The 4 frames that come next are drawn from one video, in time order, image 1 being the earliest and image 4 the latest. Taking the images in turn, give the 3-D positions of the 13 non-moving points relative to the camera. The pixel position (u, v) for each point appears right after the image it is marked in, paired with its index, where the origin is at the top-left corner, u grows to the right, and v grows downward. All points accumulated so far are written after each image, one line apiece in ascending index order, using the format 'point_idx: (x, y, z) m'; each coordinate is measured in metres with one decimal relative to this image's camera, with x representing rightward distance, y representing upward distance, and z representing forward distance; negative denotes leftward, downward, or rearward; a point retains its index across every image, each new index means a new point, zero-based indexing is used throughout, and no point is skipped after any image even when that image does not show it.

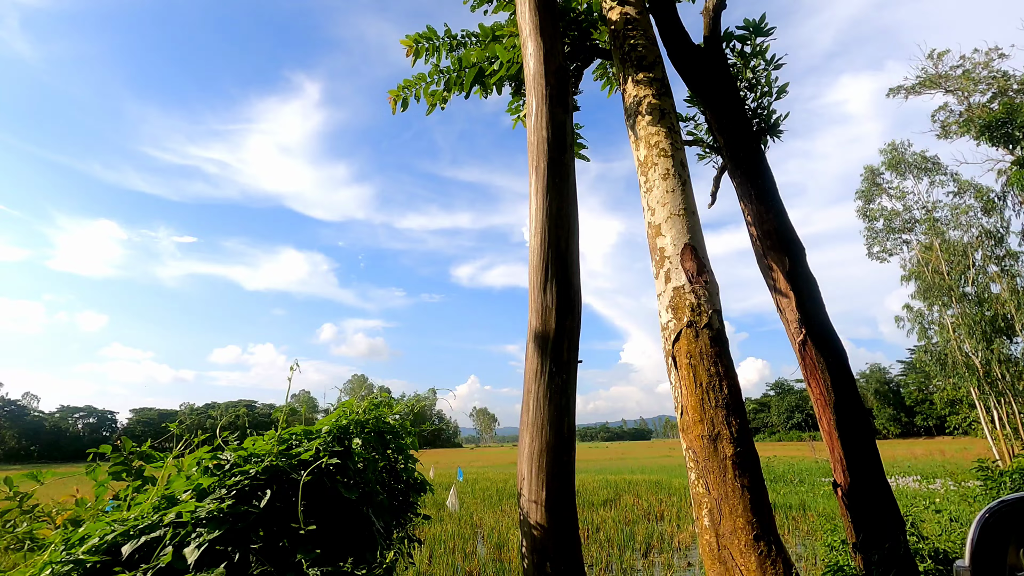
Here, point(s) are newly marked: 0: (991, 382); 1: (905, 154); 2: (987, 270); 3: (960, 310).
0: (+10.5, -2.1, +11.8) m
1: (+10.0, +3.4, +13.6) m
2: (+10.6, +0.4, +11.9) m
3: (+10.1, -0.5, +12.1) m
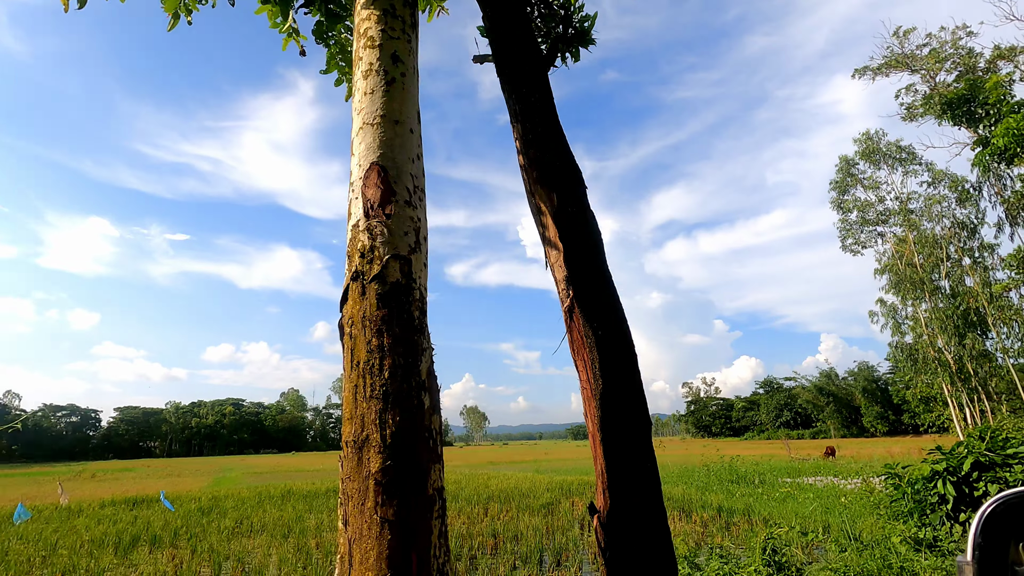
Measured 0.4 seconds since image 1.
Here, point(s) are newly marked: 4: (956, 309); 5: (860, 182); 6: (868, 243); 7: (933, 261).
0: (+9.5, -1.9, +11.3) m
1: (+9.0, +3.6, +13.1) m
2: (+9.6, +0.5, +11.5) m
3: (+9.1, -0.4, +11.6) m
4: (+9.3, -0.5, +11.3) m
5: (+8.6, +2.7, +13.3) m
6: (+8.8, +1.1, +13.3) m
7: (+9.3, +0.6, +11.8) m
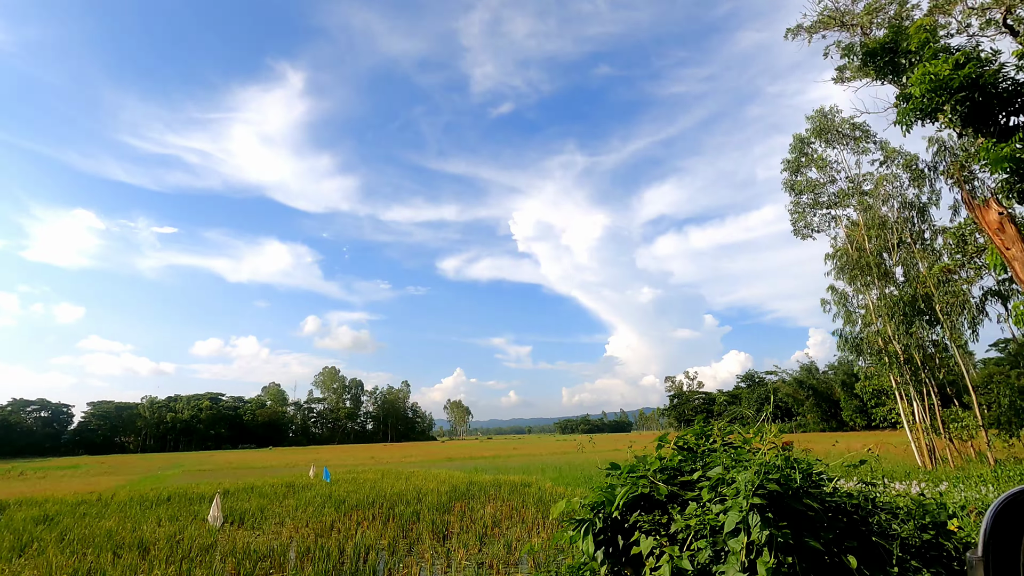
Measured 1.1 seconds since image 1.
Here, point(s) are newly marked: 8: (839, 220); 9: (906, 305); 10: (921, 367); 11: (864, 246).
0: (+7.9, -1.6, +10.6) m
1: (+7.4, +3.9, +12.4) m
2: (+8.0, +0.8, +10.8) m
3: (+7.5, -0.1, +10.9) m
4: (+7.7, -0.2, +10.5) m
5: (+7.0, +3.0, +12.5) m
6: (+7.2, +1.4, +12.5) m
7: (+7.7, +0.9, +11.1) m
8: (+7.4, +1.6, +12.2) m
9: (+7.7, -0.3, +10.4) m
10: (+7.9, -1.5, +10.4) m
11: (+7.5, +0.9, +11.5) m
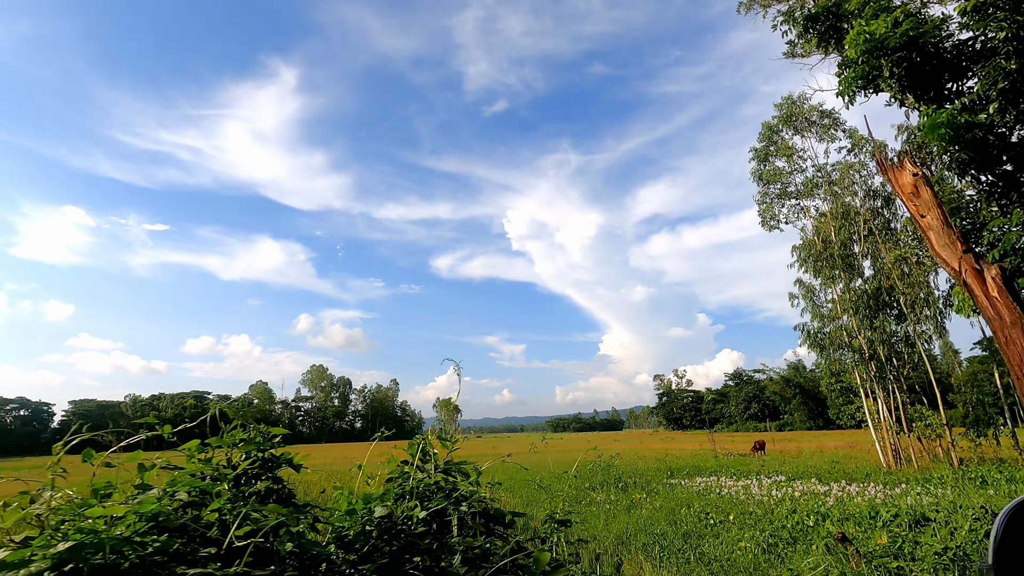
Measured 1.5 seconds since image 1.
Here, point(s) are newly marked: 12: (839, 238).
0: (+7.0, -1.5, +10.2) m
1: (+6.4, +4.0, +11.9) m
2: (+7.1, +1.0, +10.3) m
3: (+6.6, +0.1, +10.5) m
4: (+6.7, 0.0, +10.1) m
5: (+6.0, +3.1, +12.1) m
6: (+6.2, +1.6, +12.1) m
7: (+6.7, +1.0, +10.6) m
8: (+6.4, +1.7, +11.7) m
9: (+6.7, -0.2, +10.0) m
10: (+7.0, -1.4, +10.0) m
11: (+6.6, +1.0, +11.0) m
12: (+6.6, +1.0, +10.7) m
